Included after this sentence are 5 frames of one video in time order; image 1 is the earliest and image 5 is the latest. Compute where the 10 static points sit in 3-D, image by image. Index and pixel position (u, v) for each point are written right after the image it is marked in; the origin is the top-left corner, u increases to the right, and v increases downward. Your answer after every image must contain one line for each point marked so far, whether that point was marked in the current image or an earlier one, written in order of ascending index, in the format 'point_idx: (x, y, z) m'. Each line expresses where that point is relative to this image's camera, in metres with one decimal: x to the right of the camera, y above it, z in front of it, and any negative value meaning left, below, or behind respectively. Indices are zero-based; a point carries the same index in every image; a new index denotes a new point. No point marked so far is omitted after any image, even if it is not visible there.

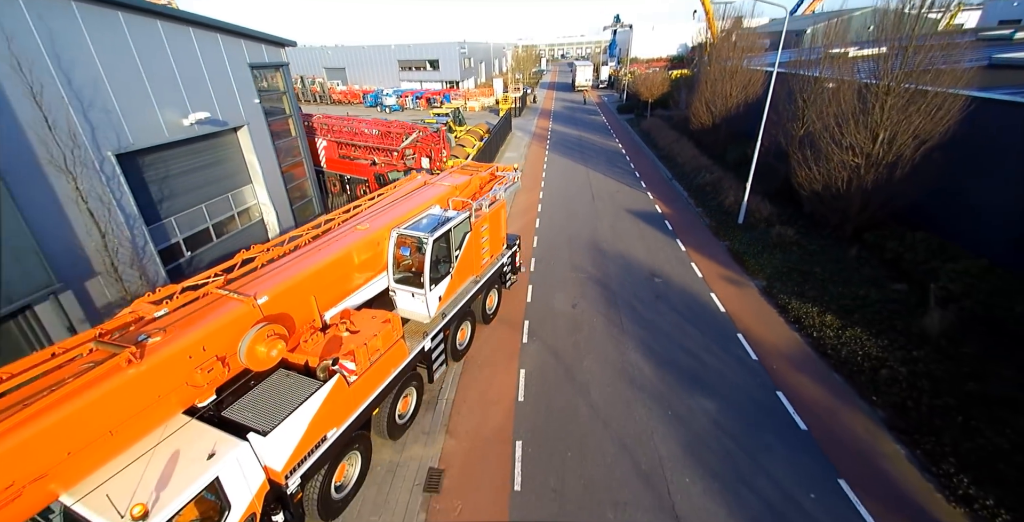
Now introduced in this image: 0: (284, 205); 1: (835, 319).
0: (-6.1, +1.5, +11.0) m
1: (+5.9, -1.1, +7.5) m
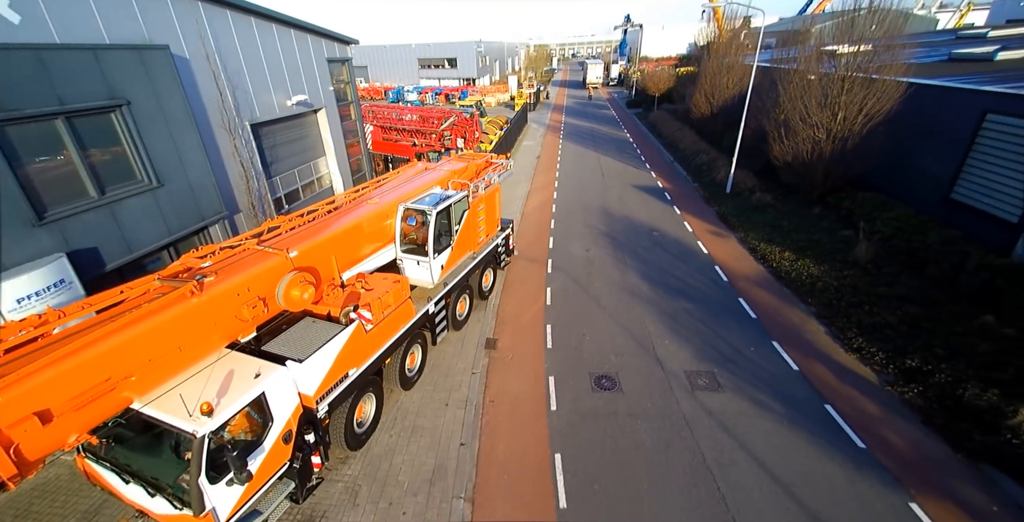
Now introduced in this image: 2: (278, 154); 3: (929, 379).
0: (-5.4, +2.8, +13.4) m
1: (+6.6, +0.2, +9.6) m
2: (-6.0, +2.7, +10.4) m
3: (+6.0, -1.7, +5.9) m
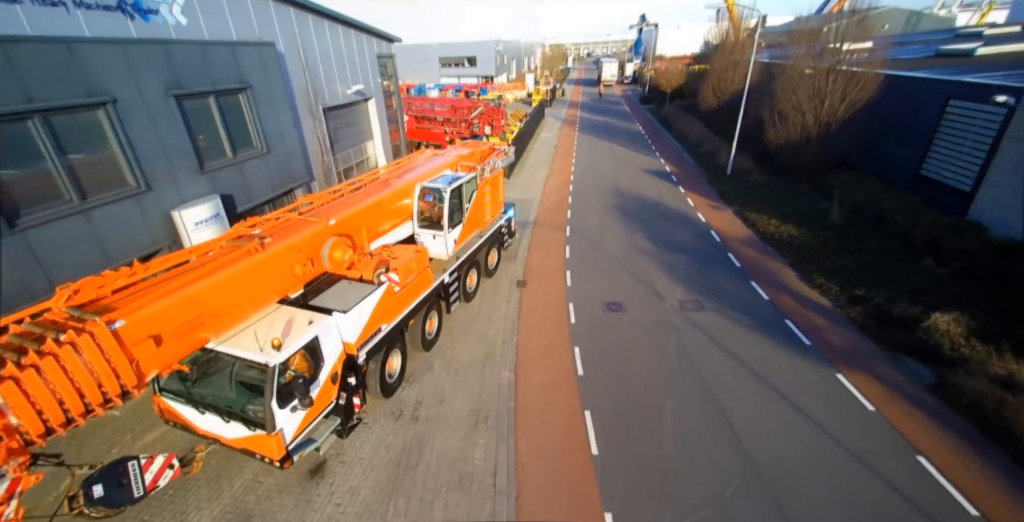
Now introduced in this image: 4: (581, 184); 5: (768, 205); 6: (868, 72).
0: (-4.6, +3.9, +15.4) m
1: (+7.3, +1.1, +11.2) m
2: (-5.2, +3.8, +12.4) m
3: (+6.6, -0.8, +7.5) m
4: (+2.7, +3.0, +15.9) m
5: (+7.8, +1.7, +12.4) m
6: (+10.1, +5.4, +11.7) m
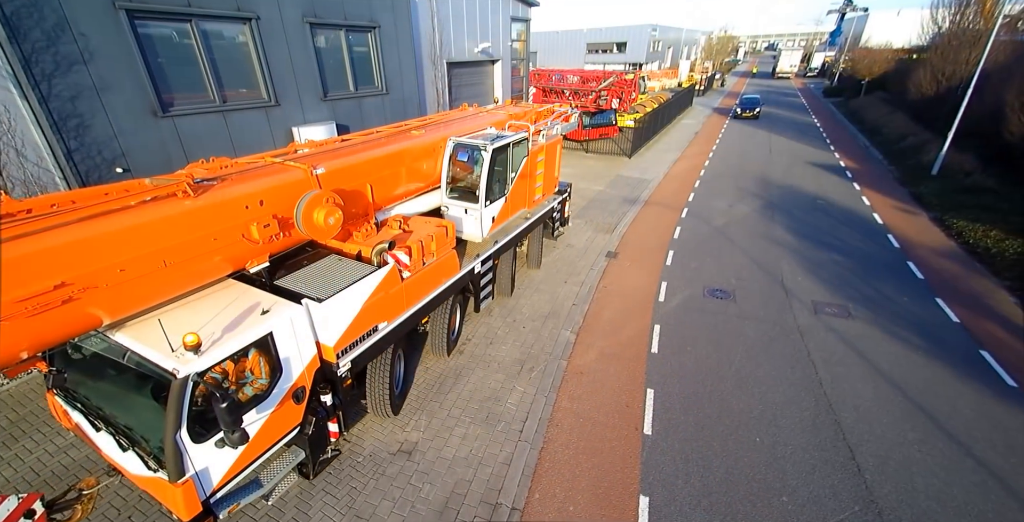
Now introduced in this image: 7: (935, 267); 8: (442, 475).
0: (-4.5, +4.3, +16.2) m
1: (+7.3, +1.5, +12.1) m
2: (-5.2, +4.2, +13.2) m
3: (+6.7, -0.3, +8.4) m
4: (+2.7, +3.4, +16.8) m
5: (+7.8, +2.1, +13.3) m
6: (+10.1, +5.8, +12.6) m
7: (+9.6, -0.2, +9.3) m
8: (-0.8, -2.6, +5.0) m
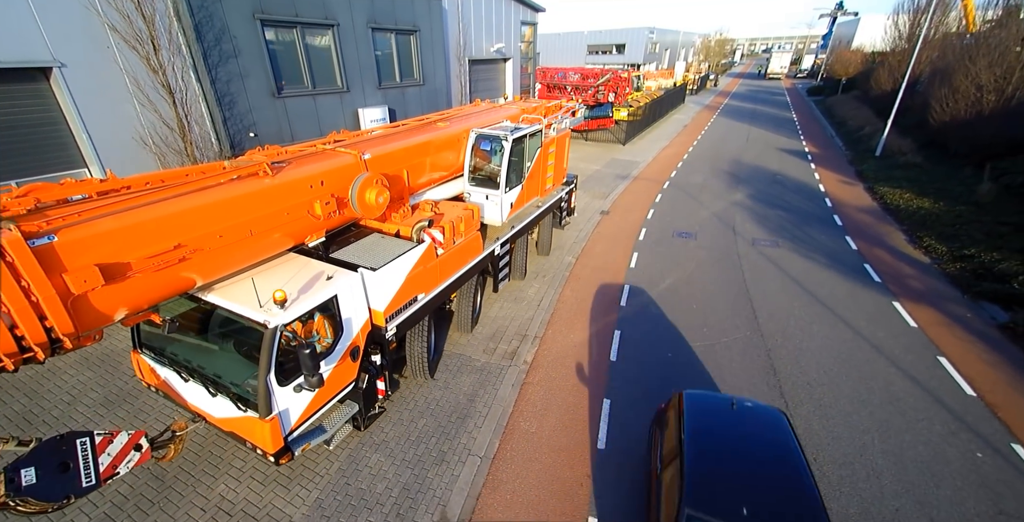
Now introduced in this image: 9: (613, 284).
0: (-4.0, +5.7, +19.0) m
1: (+7.8, +2.9, +14.8) m
2: (-4.7, +5.6, +16.0) m
3: (+7.1, +1.1, +11.2) m
4: (+3.2, +4.8, +19.6) m
5: (+8.3, +3.5, +16.1) m
6: (+10.6, +7.2, +15.3) m
7: (+10.1, +1.2, +12.1) m
8: (-0.4, -1.2, +7.7) m
9: (+2.3, -0.5, +9.1) m
